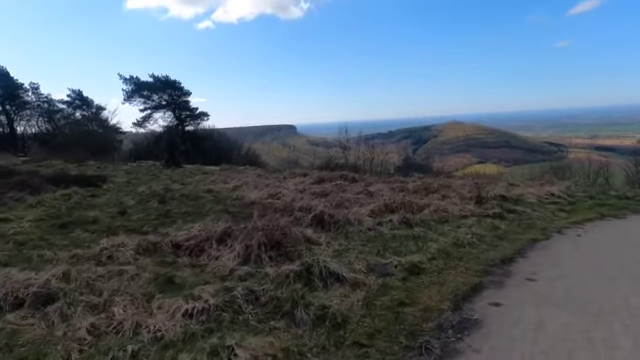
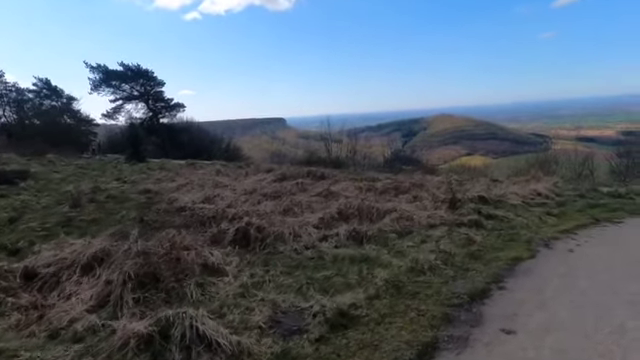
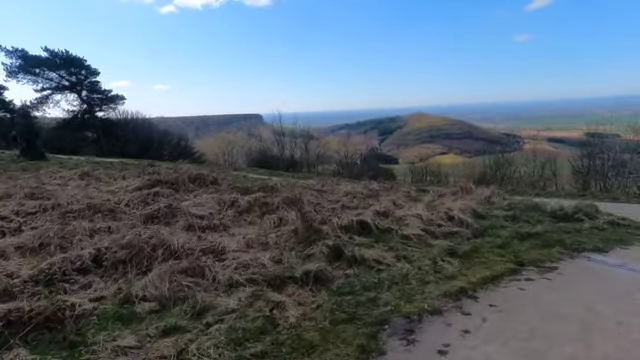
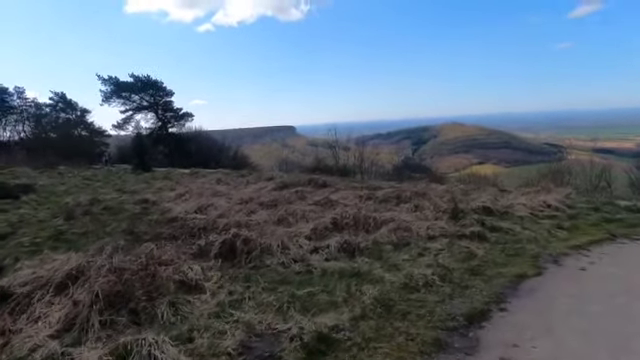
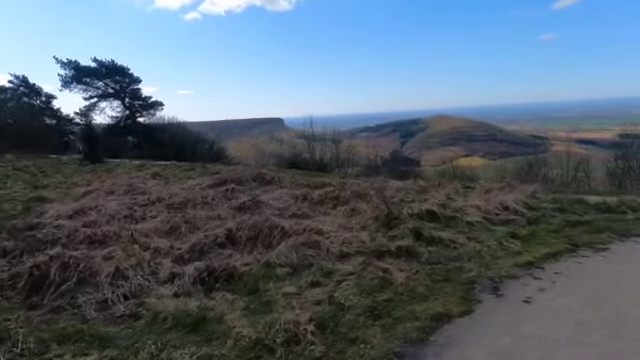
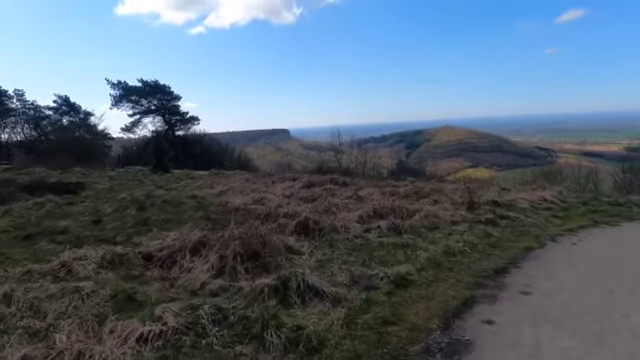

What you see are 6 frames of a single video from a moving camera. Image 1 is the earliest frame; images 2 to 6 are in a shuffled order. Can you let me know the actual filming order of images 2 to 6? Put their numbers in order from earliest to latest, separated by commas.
6, 2, 4, 5, 3
